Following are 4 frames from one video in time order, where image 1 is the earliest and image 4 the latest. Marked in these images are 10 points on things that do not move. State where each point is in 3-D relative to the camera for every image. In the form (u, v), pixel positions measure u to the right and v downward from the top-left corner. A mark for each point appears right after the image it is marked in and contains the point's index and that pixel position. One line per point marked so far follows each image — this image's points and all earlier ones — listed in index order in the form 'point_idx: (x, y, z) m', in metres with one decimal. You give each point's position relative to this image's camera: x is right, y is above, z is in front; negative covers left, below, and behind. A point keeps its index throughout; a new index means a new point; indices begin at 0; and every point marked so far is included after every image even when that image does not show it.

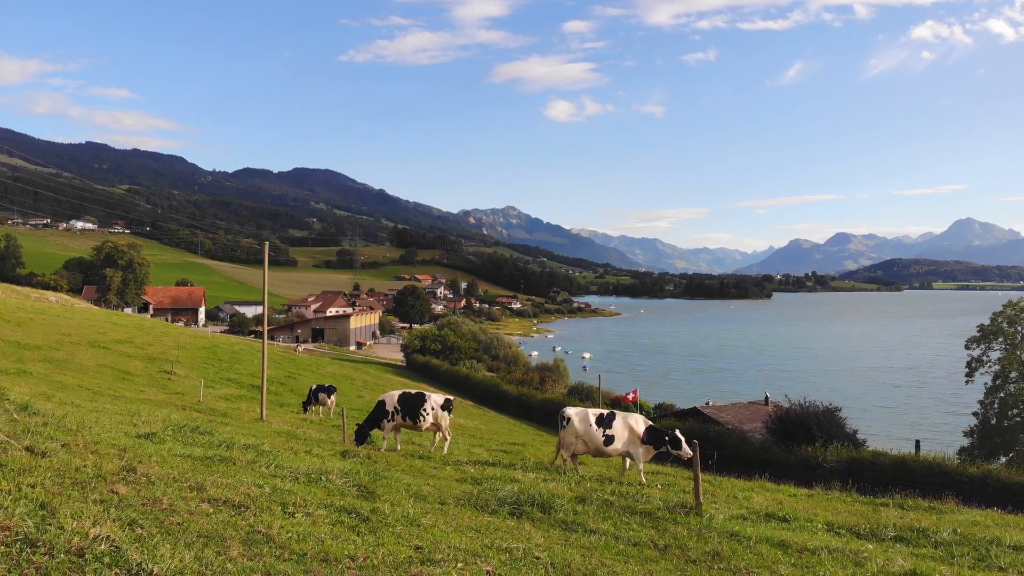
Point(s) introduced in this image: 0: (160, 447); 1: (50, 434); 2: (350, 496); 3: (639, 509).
0: (-5.5, -2.5, +9.2) m
1: (-6.5, -2.1, +8.2) m
2: (-2.1, -2.7, +7.5) m
3: (+2.1, -3.7, +9.8) m
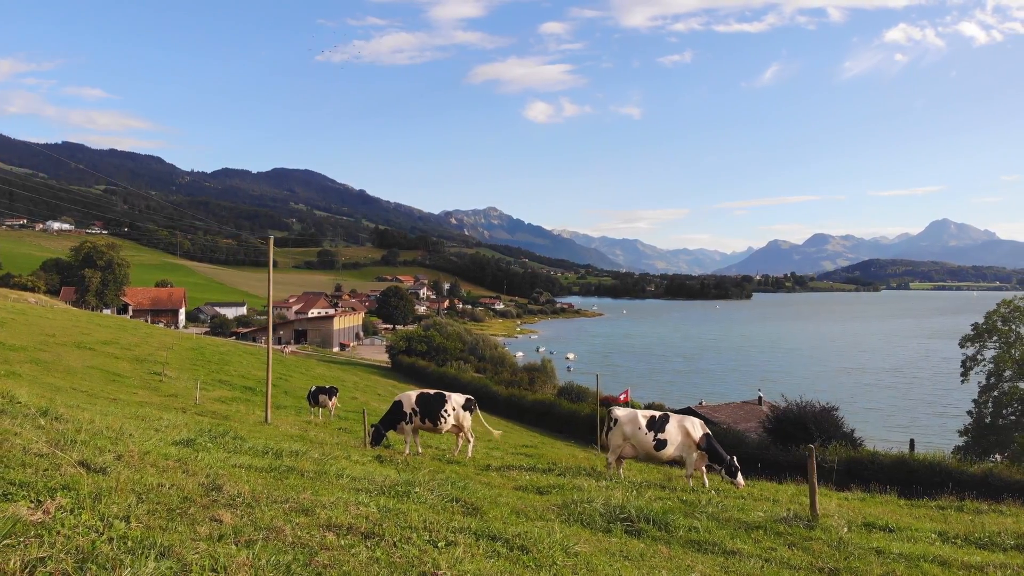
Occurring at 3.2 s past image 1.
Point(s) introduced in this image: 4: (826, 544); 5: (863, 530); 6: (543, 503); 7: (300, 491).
0: (-4.1, -2.3, +7.9) m
1: (-5.0, -1.8, +6.9) m
2: (-0.6, -2.5, +6.3) m
3: (+3.6, -3.5, +8.7) m
4: (+4.1, -3.4, +7.7) m
5: (+5.9, -4.0, +9.7) m
6: (+0.5, -3.4, +9.3) m
7: (-2.2, -2.1, +6.2) m
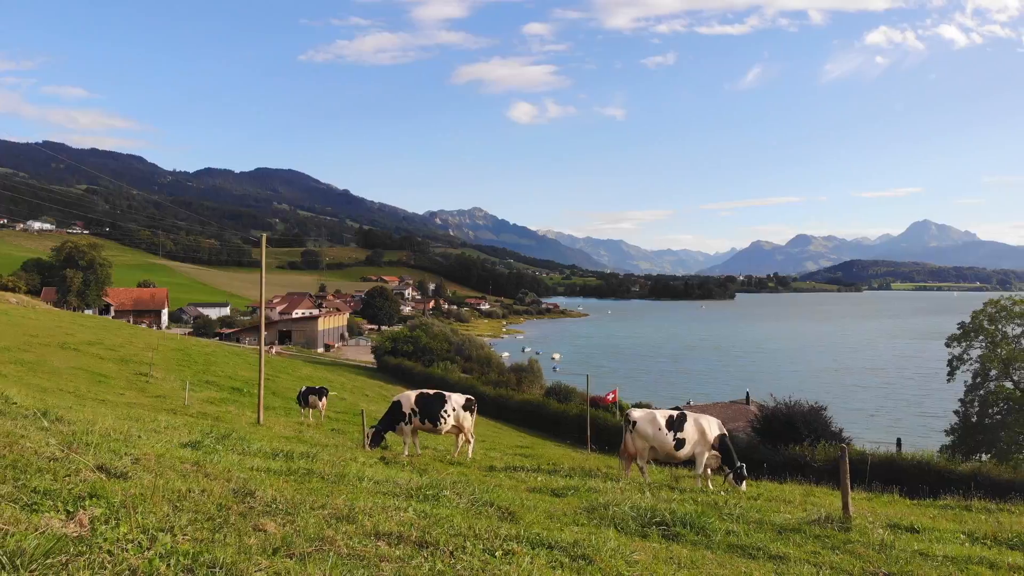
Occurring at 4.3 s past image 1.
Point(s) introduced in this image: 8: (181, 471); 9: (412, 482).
0: (-3.7, -2.2, +7.5) m
1: (-4.6, -1.8, +6.5) m
2: (-0.1, -2.4, +6.0) m
3: (+4.0, -3.4, +8.4) m
4: (+4.5, -3.3, +7.4) m
5: (+6.2, -4.0, +9.4) m
6: (+0.9, -3.4, +9.0) m
7: (-1.8, -2.1, +5.8) m
8: (-3.2, -1.8, +5.6) m
9: (-1.4, -2.6, +7.9) m
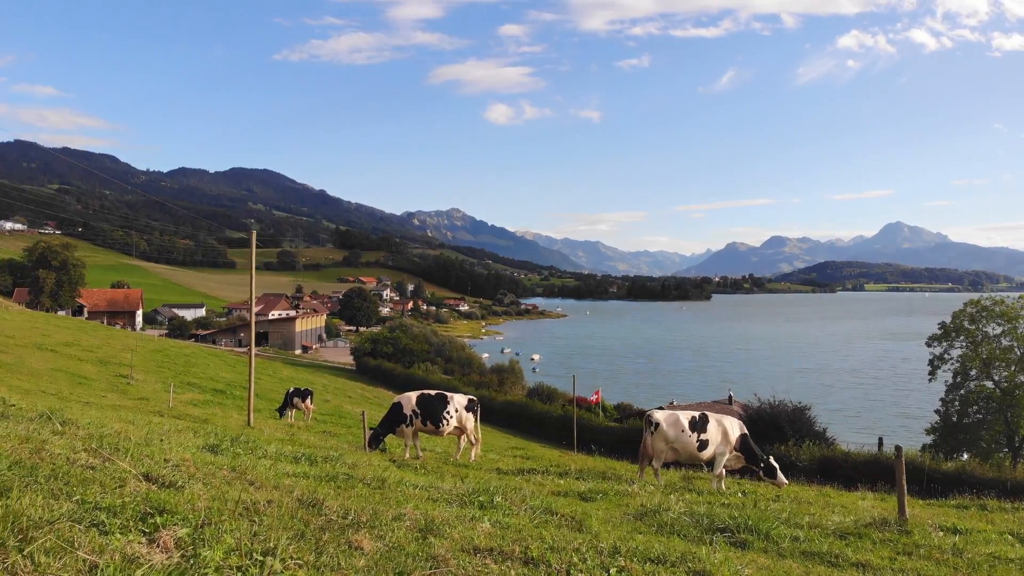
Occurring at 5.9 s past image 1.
0: (-3.0, -2.1, +6.9) m
1: (-3.9, -1.6, +5.9) m
2: (+0.6, -2.3, +5.5) m
3: (+4.6, -3.3, +8.1) m
4: (+5.2, -3.2, +7.1) m
5: (+6.8, -3.9, +9.1) m
6: (+1.5, -3.3, +8.5) m
7: (-1.1, -1.9, +5.2) m
8: (-2.5, -1.7, +5.1) m
9: (-0.7, -2.5, +7.3) m
